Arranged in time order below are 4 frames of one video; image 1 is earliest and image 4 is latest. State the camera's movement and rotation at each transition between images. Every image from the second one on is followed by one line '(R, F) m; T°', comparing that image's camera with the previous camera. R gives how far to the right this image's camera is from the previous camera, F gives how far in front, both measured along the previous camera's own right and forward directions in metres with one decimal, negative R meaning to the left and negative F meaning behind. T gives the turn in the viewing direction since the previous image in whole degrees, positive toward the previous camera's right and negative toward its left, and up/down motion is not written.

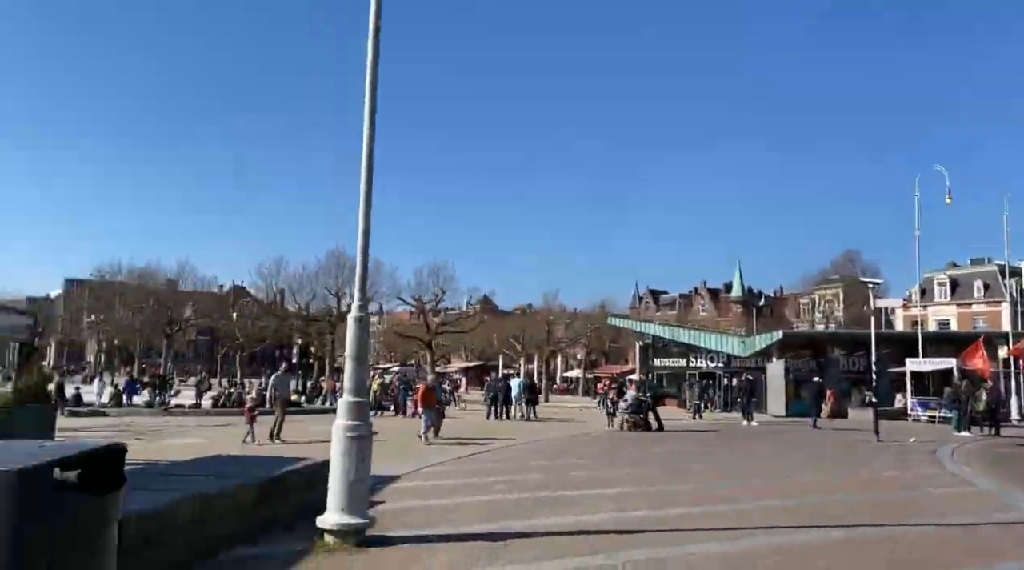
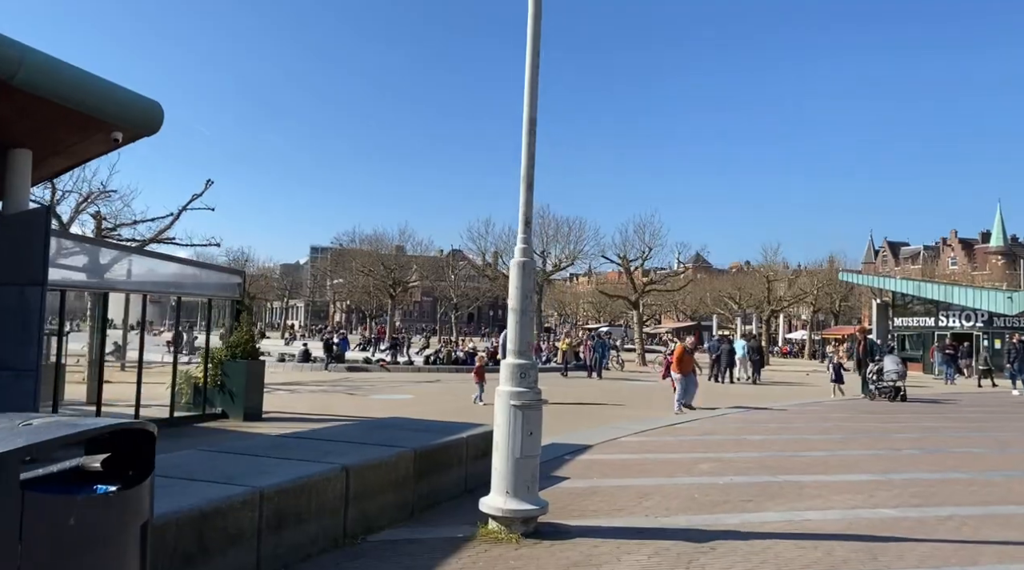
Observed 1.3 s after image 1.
(+0.1, +1.5) m; -13°
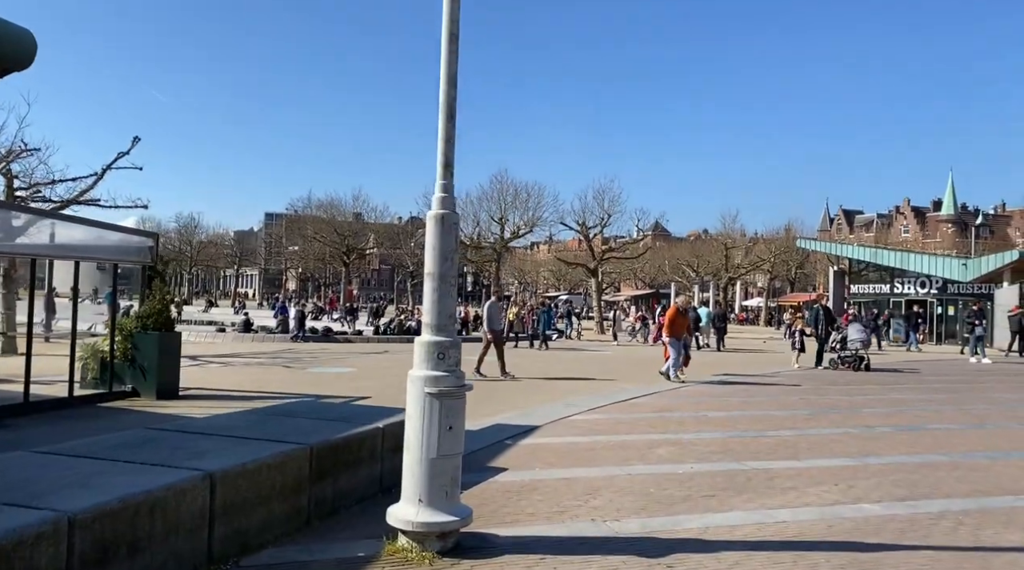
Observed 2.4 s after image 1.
(+0.3, +1.2) m; +3°
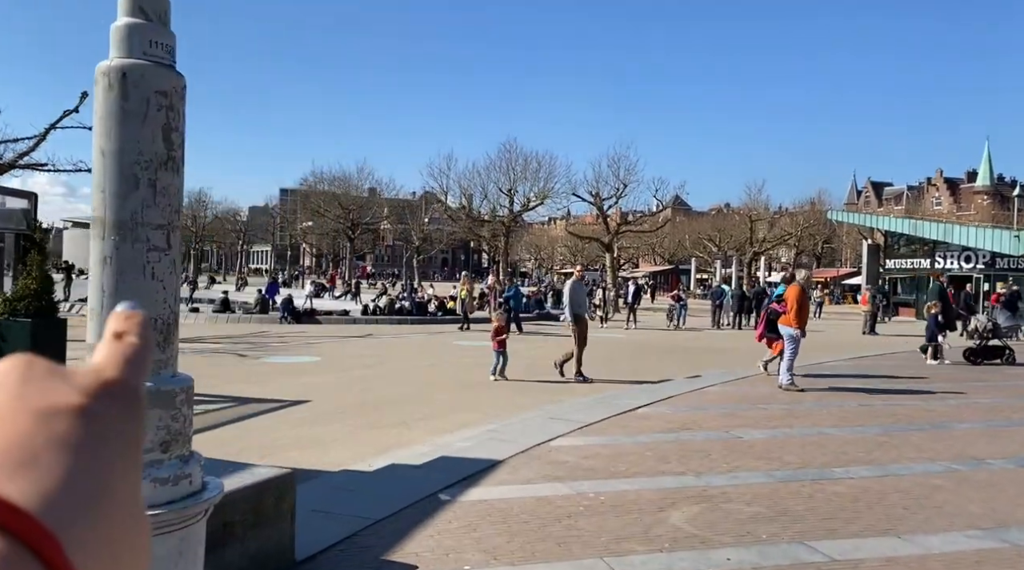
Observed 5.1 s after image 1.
(+0.5, +3.1) m; -1°
